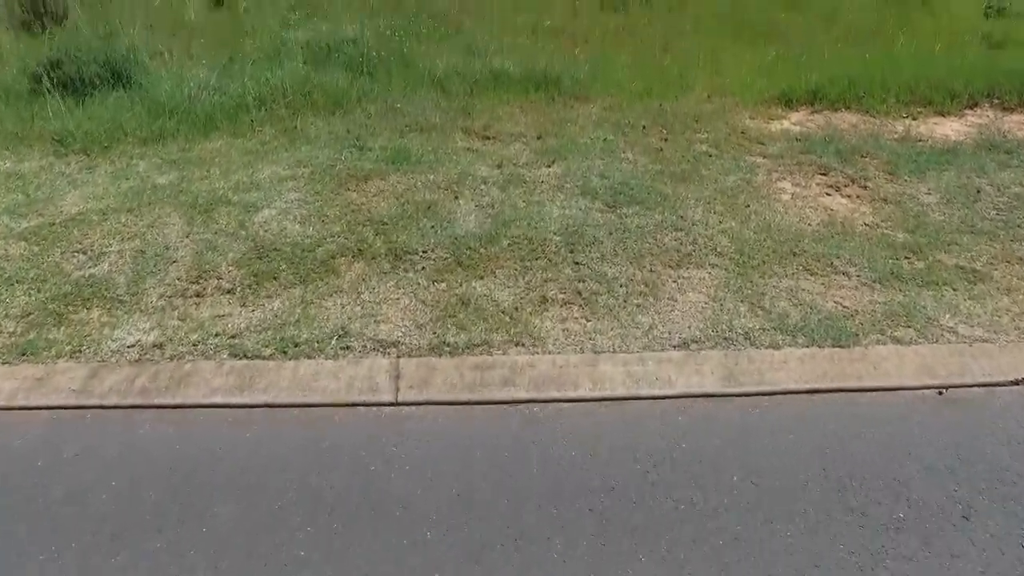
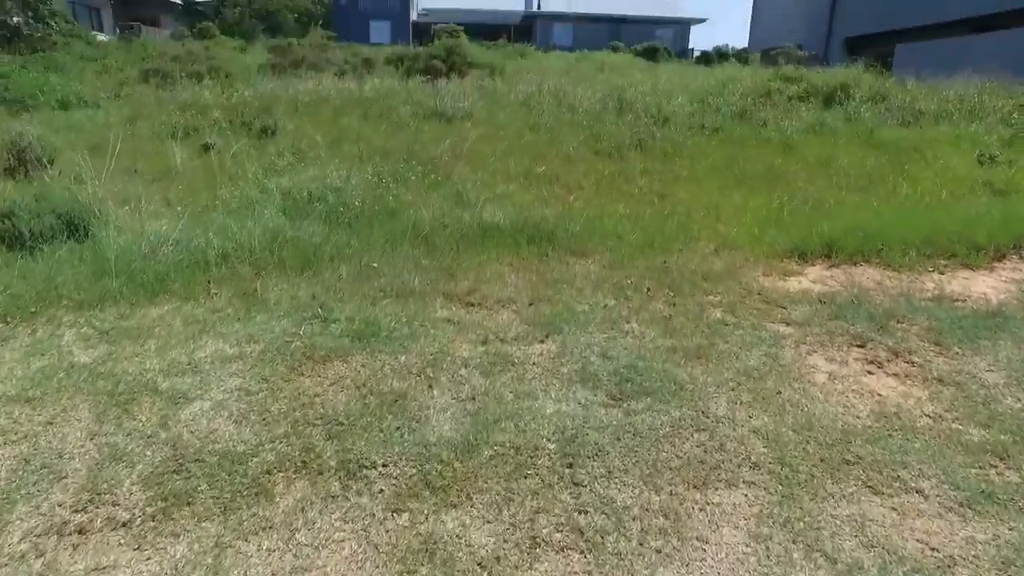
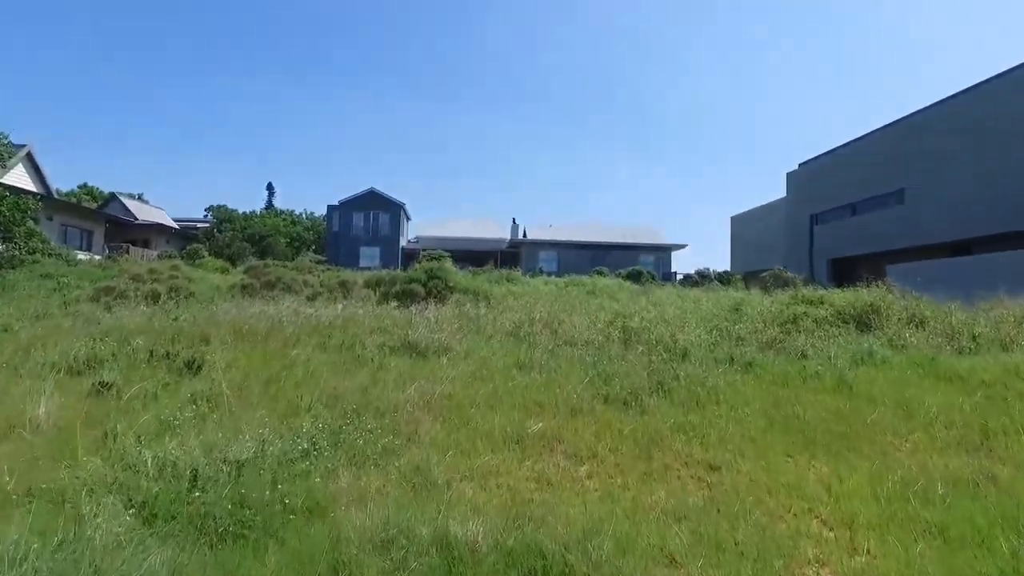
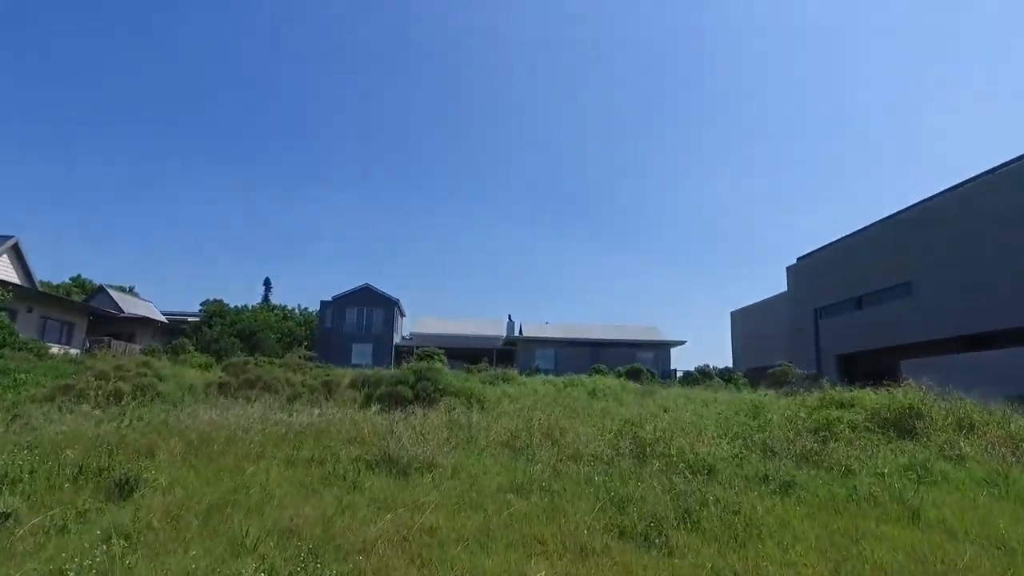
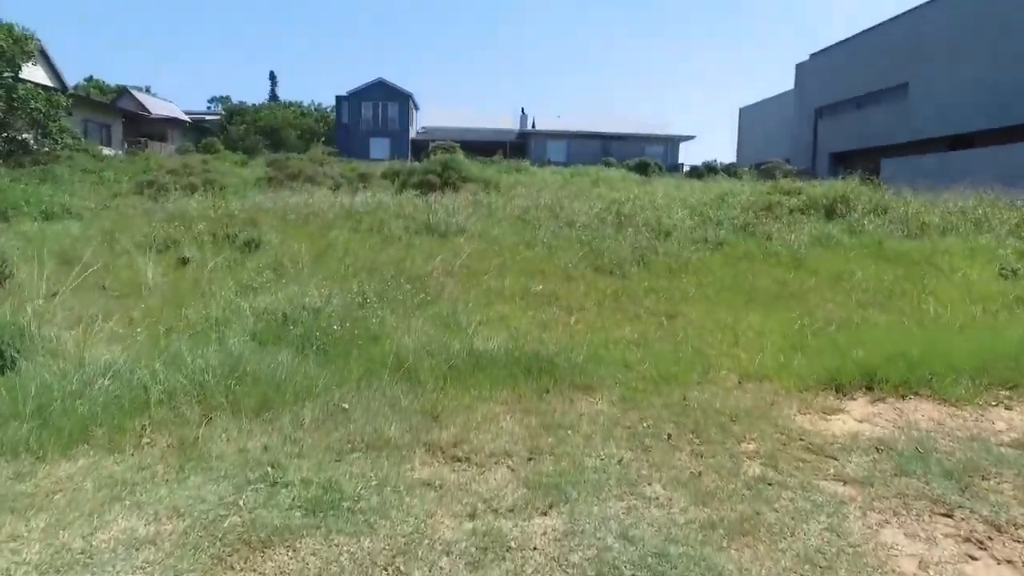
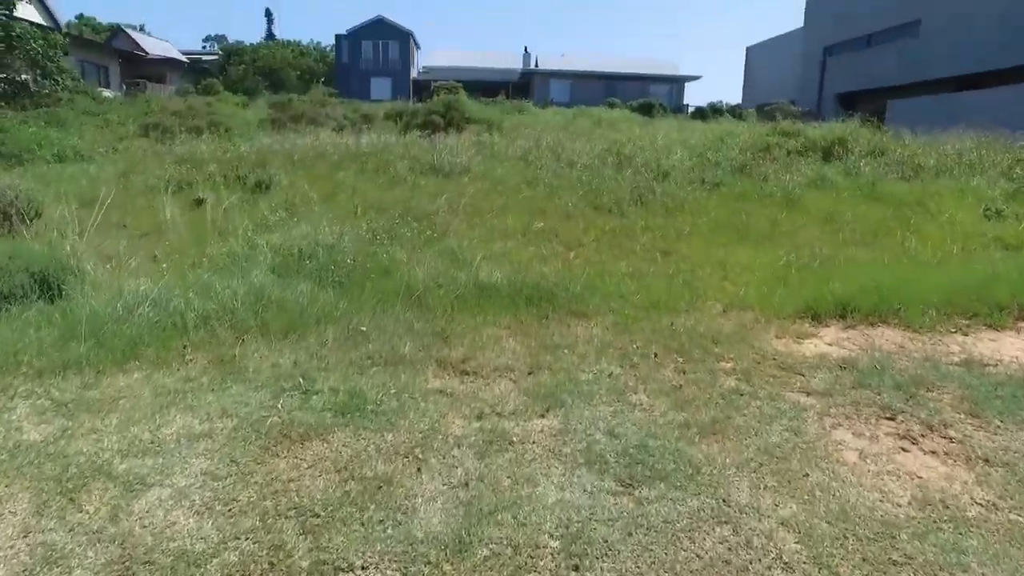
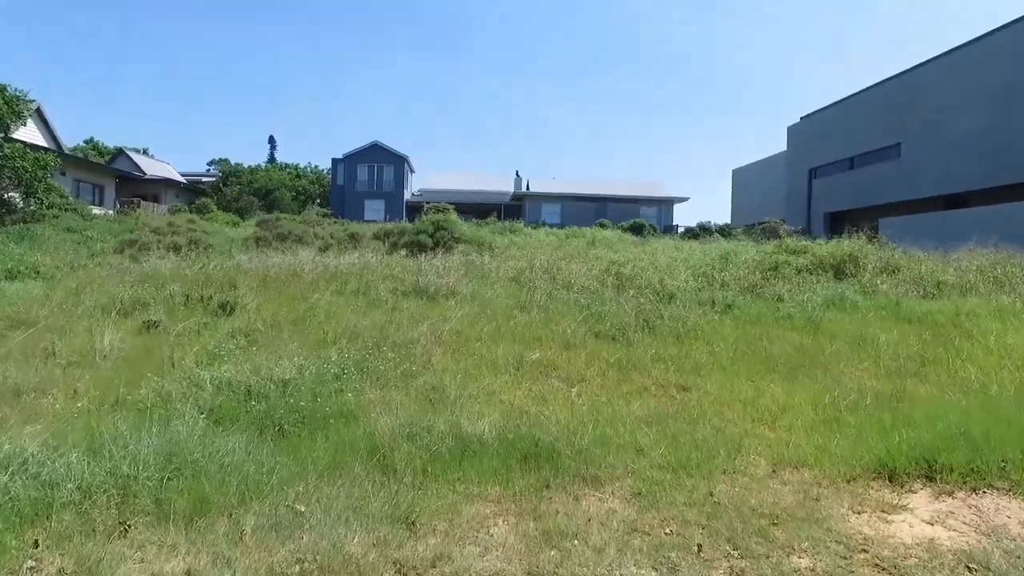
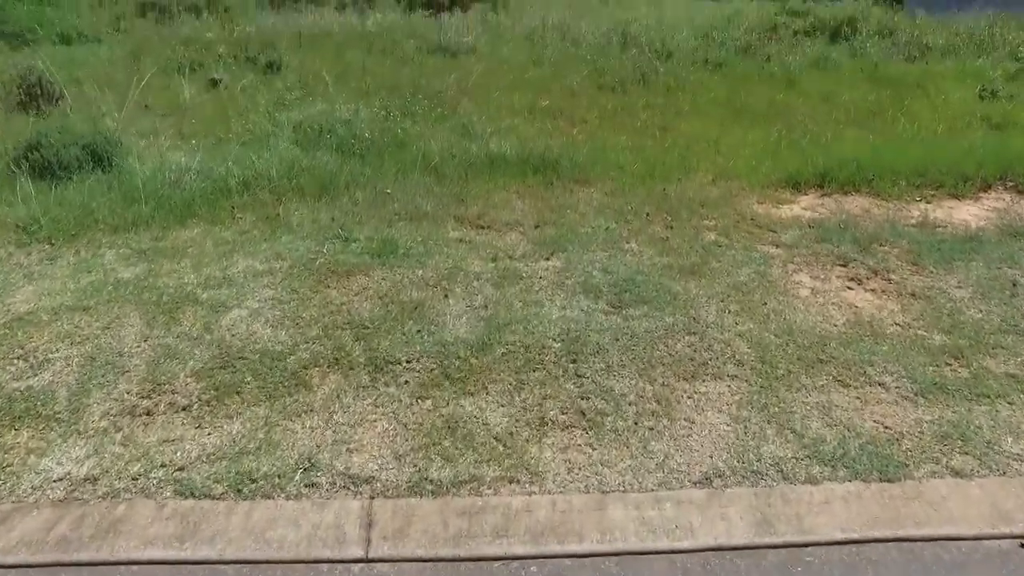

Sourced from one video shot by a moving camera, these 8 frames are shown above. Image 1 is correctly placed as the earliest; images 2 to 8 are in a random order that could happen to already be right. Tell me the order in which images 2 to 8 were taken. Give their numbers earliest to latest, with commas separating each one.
8, 2, 6, 5, 7, 3, 4
